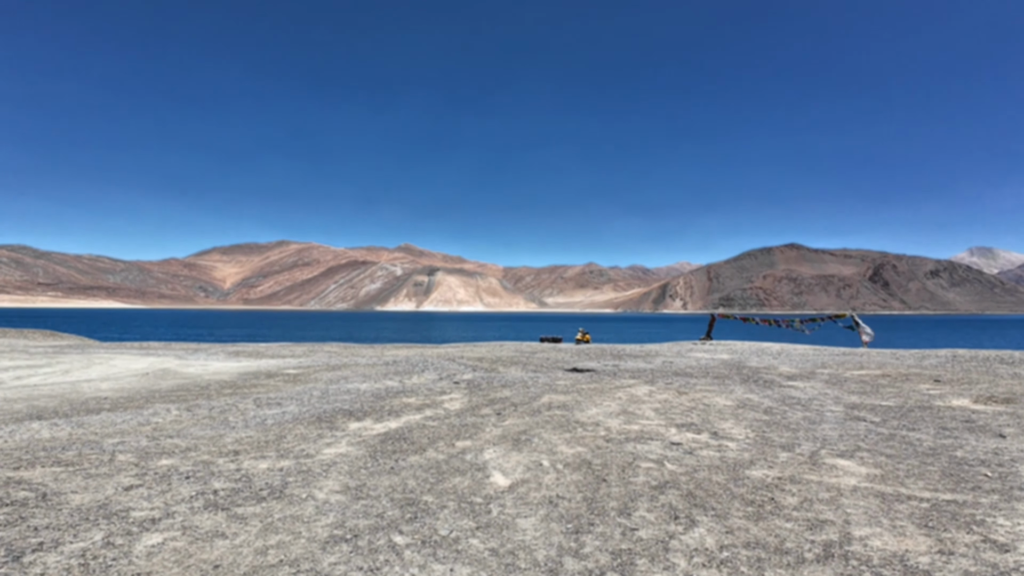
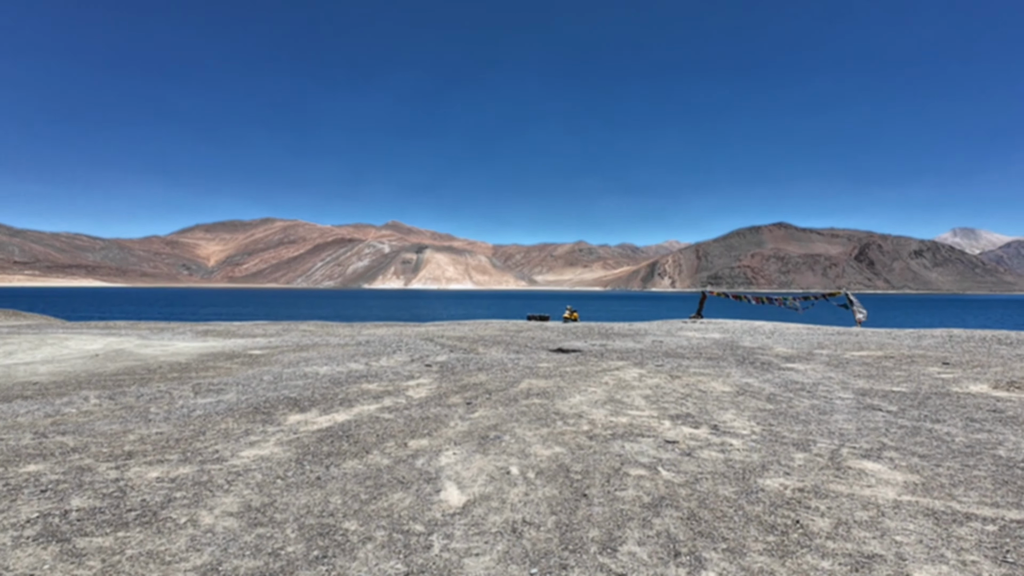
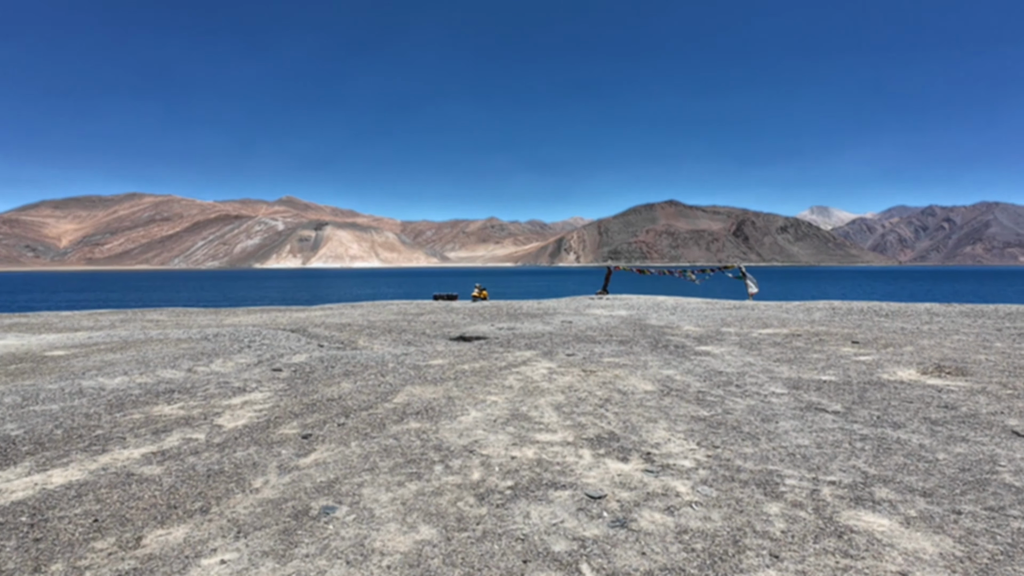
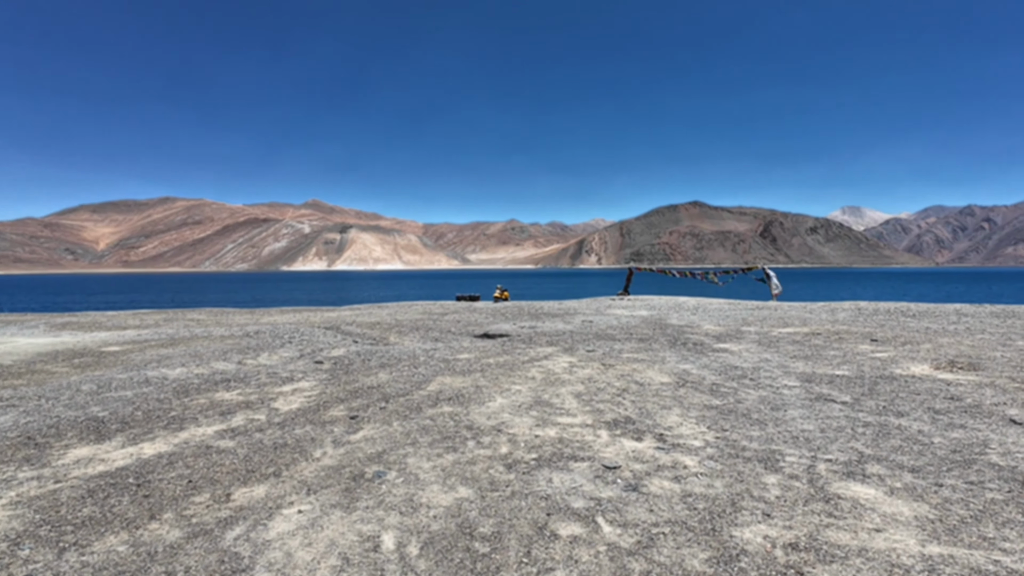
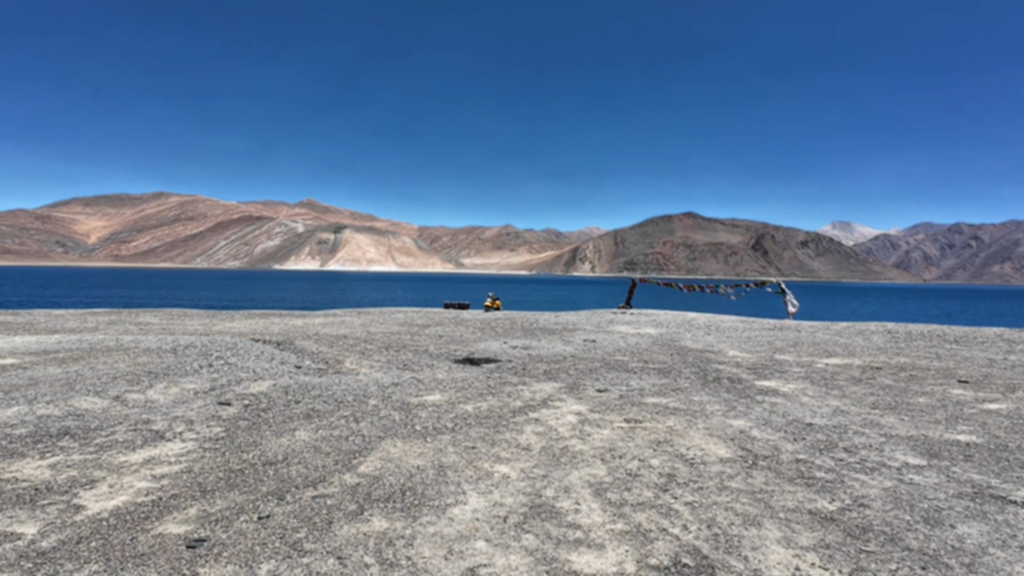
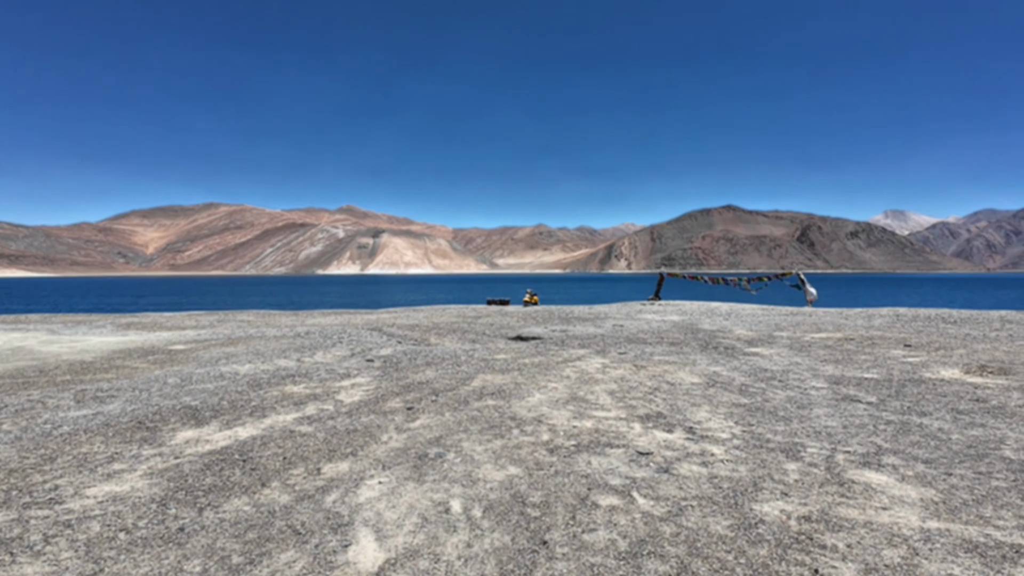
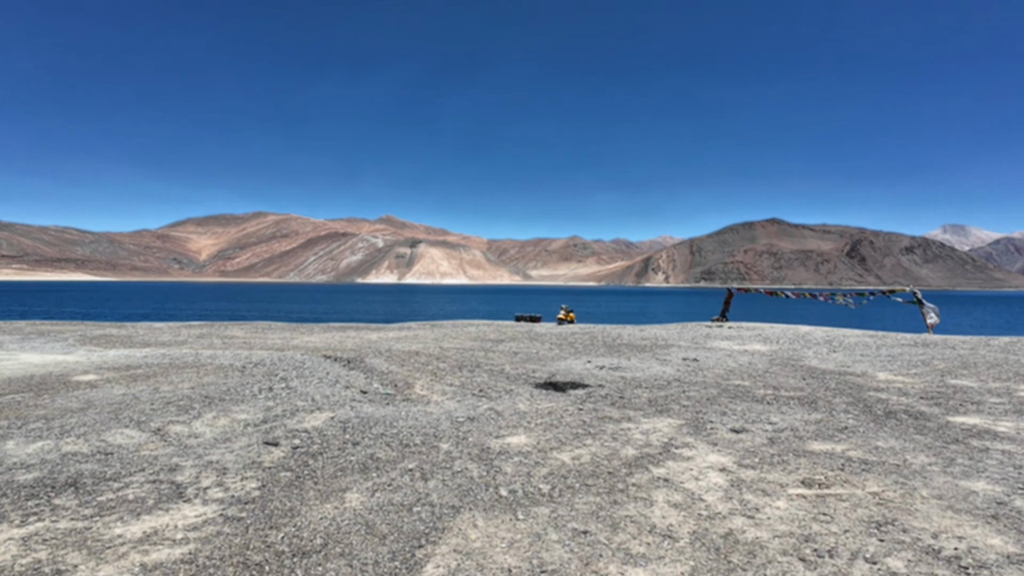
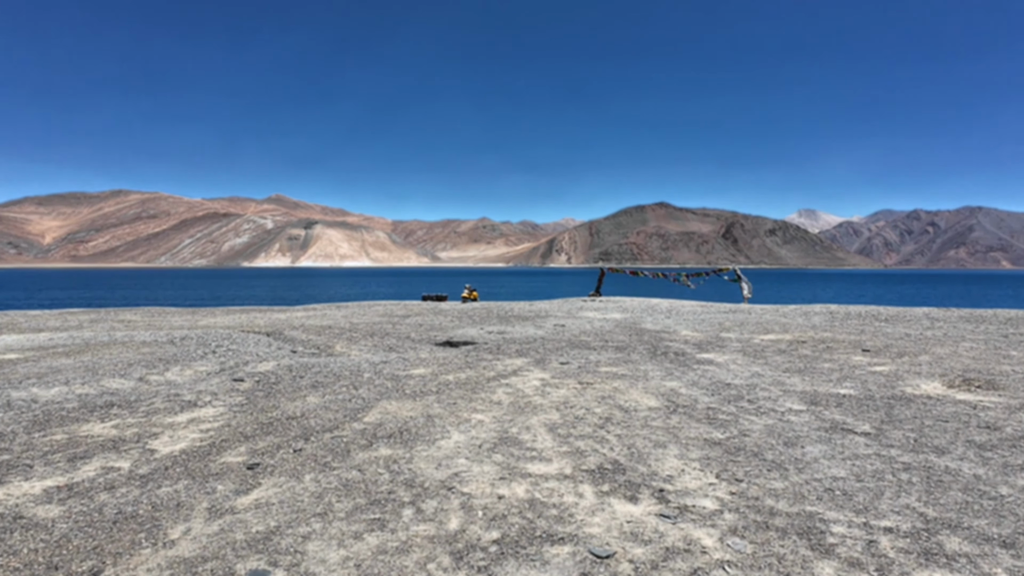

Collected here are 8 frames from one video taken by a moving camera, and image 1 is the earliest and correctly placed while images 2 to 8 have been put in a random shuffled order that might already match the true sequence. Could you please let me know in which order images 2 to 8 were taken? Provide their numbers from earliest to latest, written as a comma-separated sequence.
2, 6, 4, 3, 8, 5, 7
